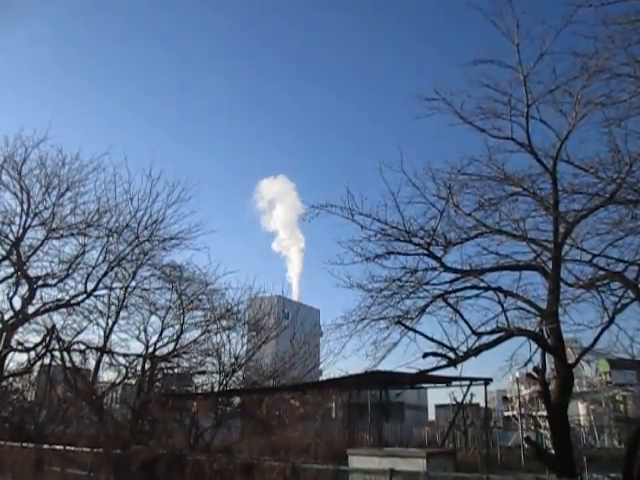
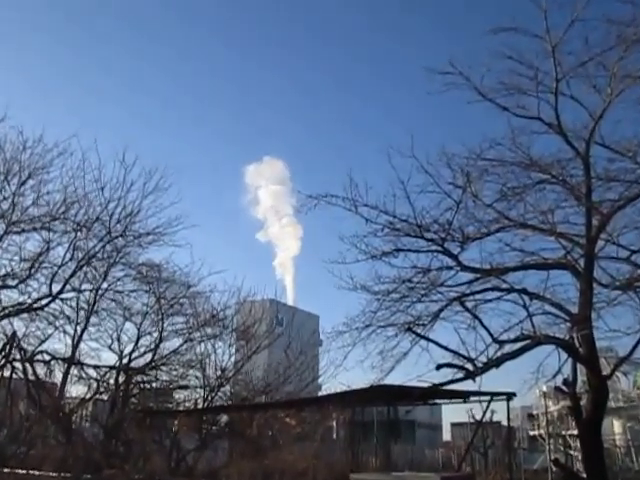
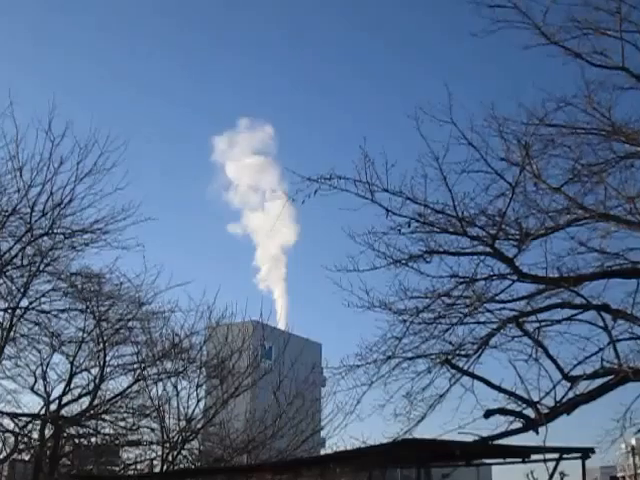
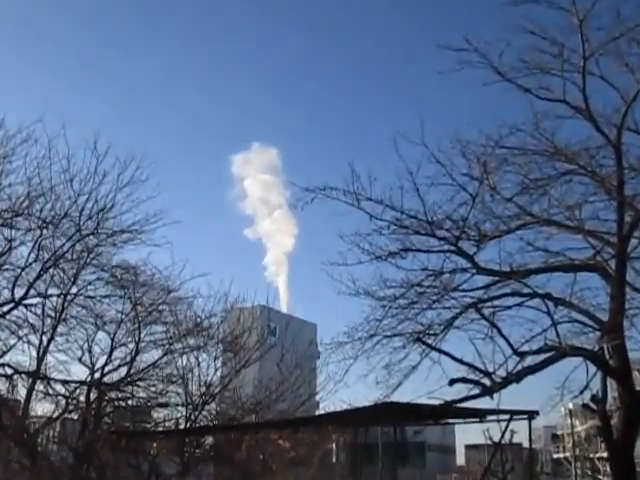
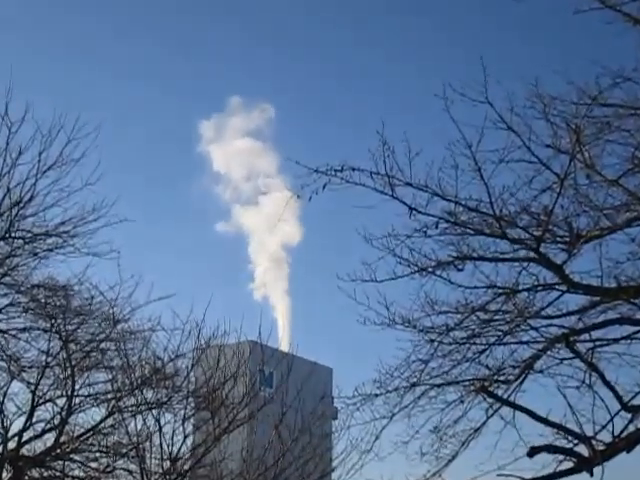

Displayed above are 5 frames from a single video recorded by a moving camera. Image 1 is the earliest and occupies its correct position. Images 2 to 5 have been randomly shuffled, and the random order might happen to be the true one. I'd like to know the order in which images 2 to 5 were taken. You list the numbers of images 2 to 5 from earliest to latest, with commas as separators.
2, 4, 3, 5
